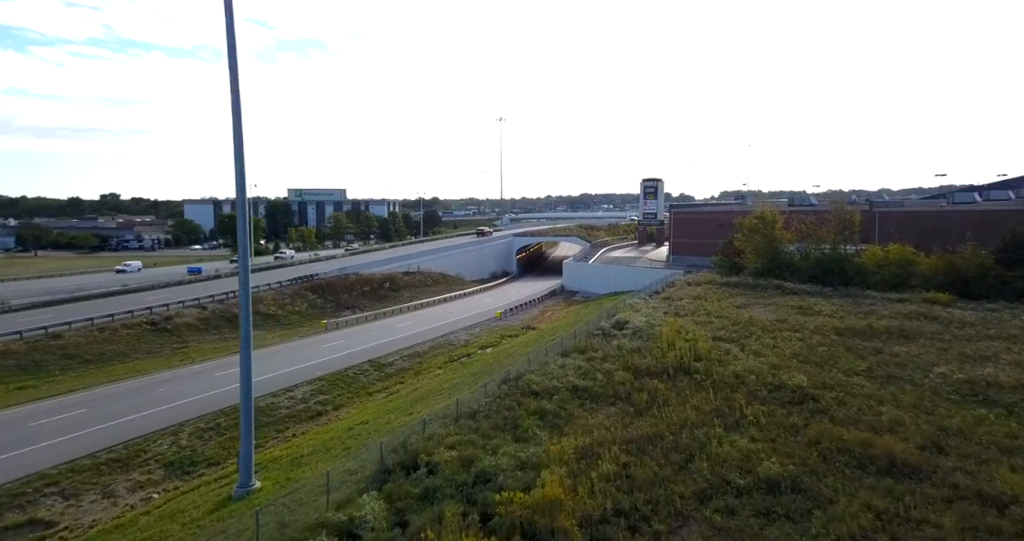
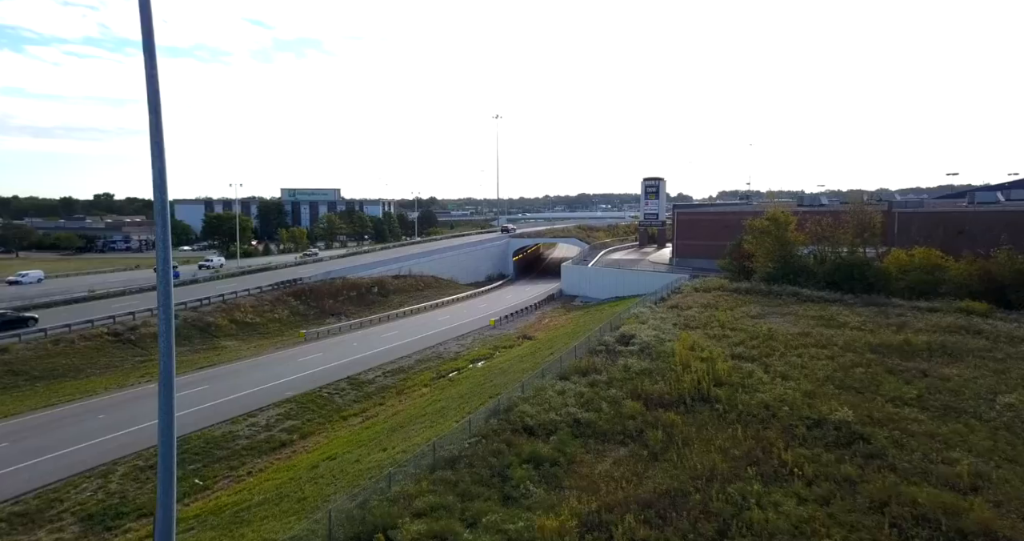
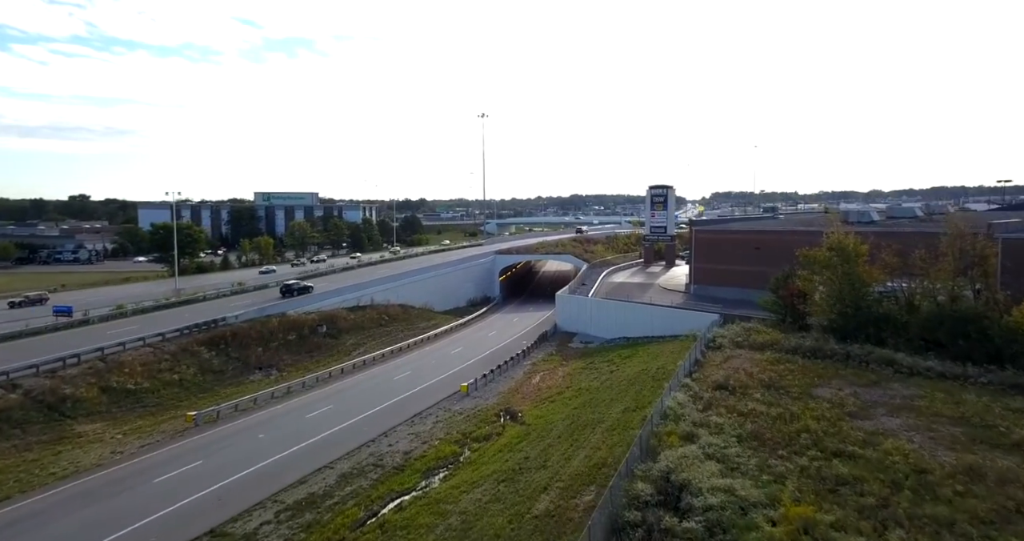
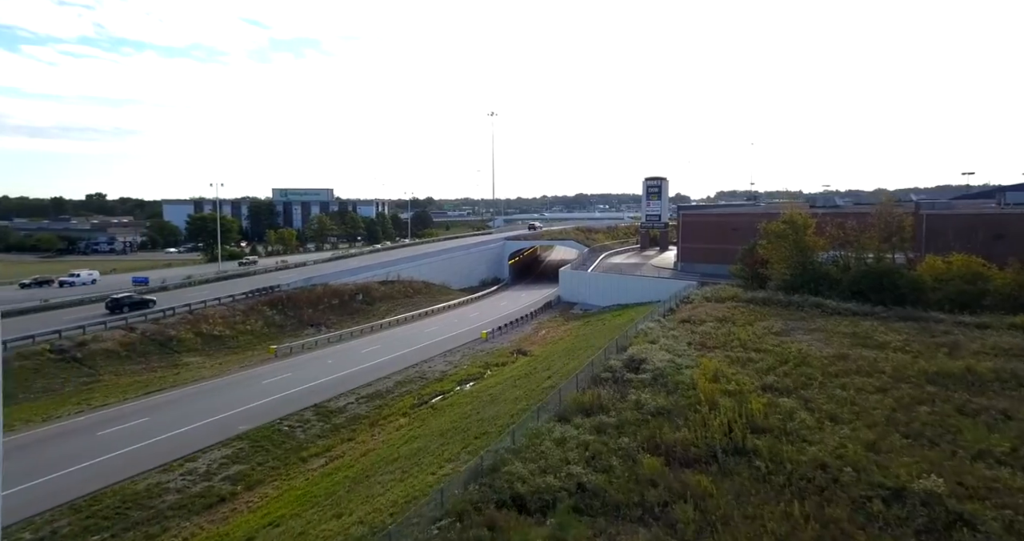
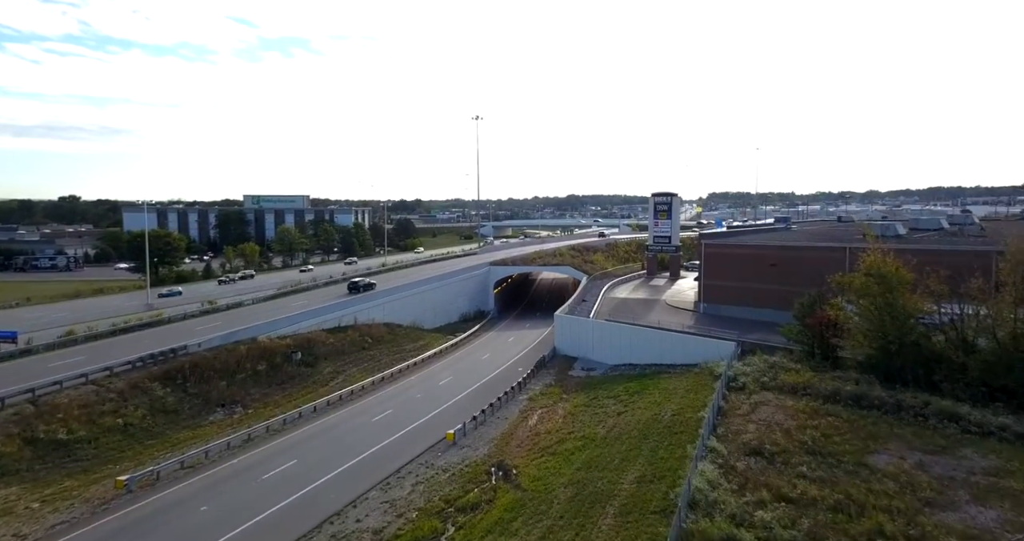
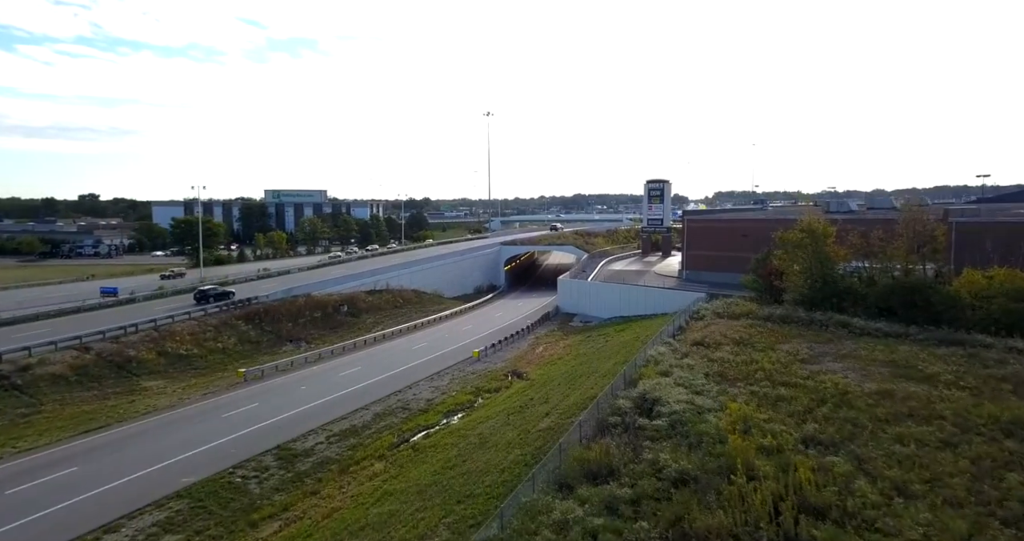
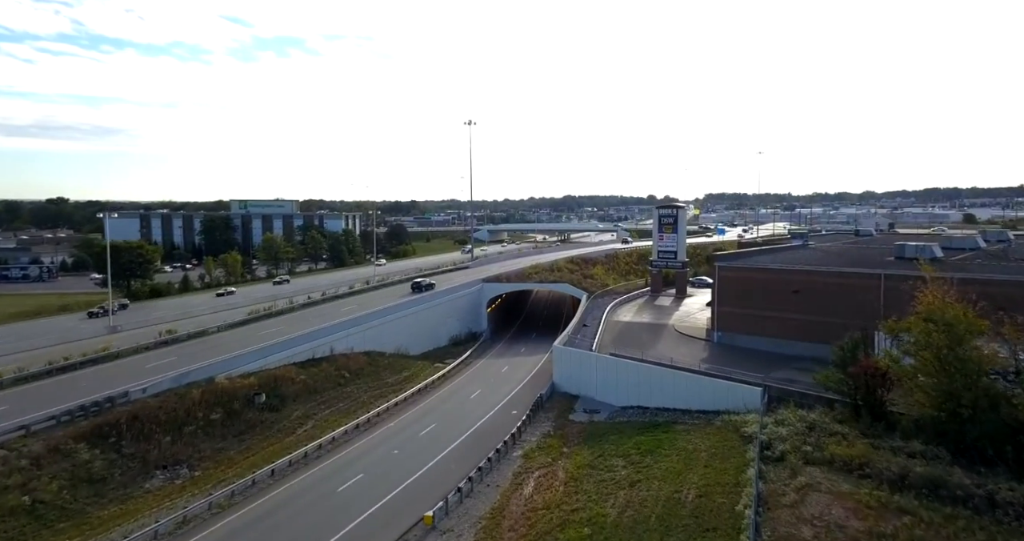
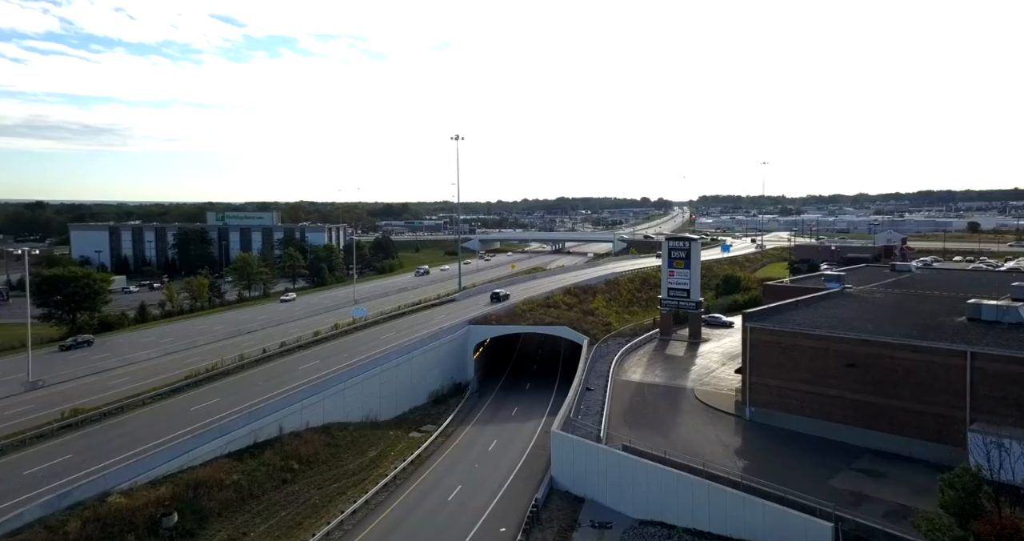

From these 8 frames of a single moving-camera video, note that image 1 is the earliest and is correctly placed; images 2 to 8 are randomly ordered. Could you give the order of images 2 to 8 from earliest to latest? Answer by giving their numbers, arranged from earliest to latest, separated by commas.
2, 4, 6, 3, 5, 7, 8
